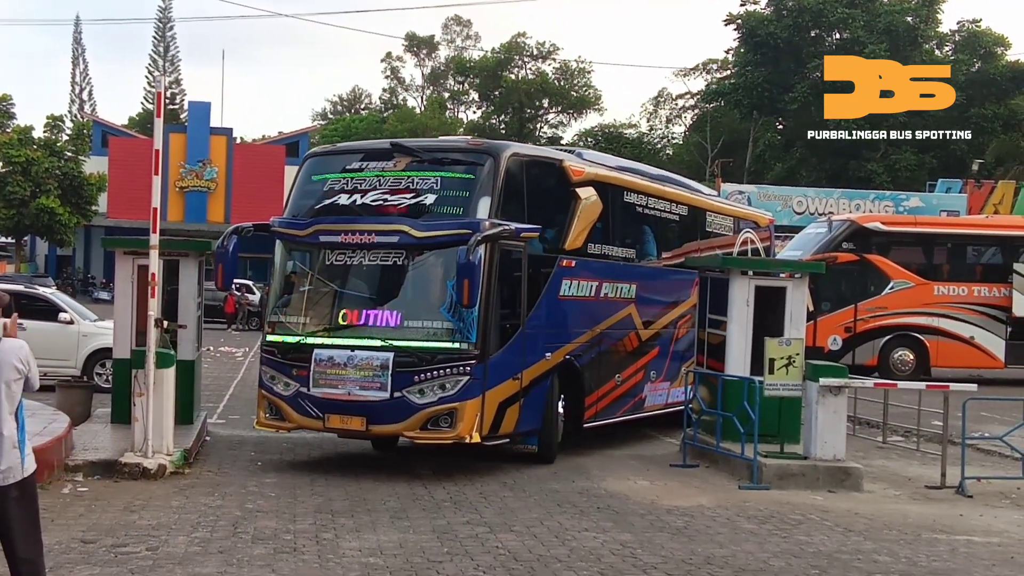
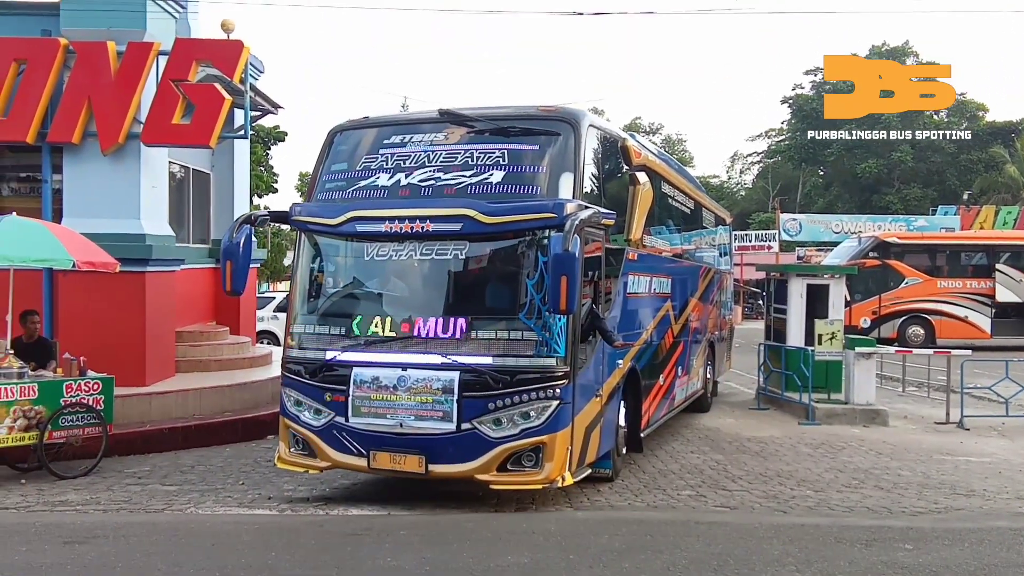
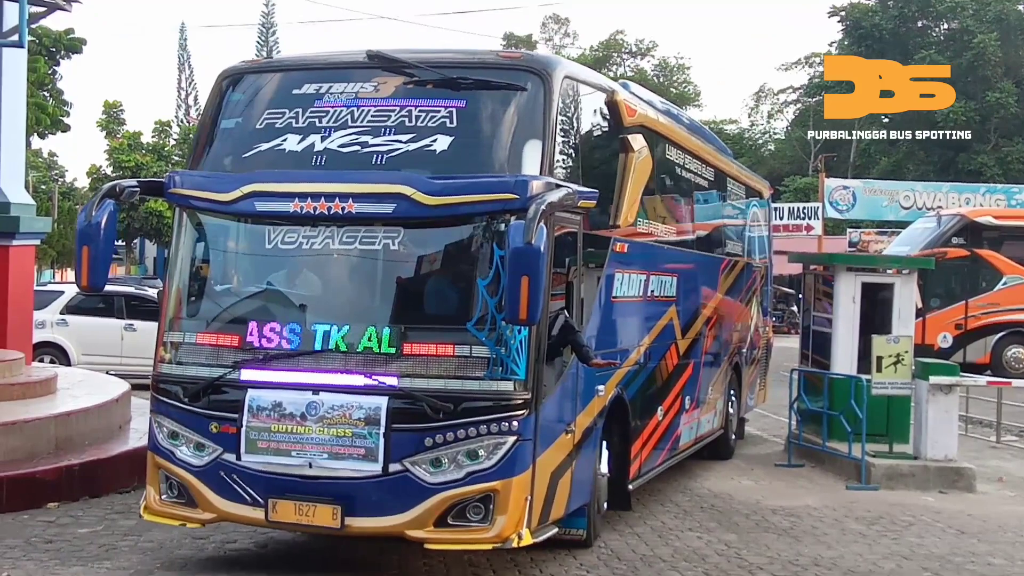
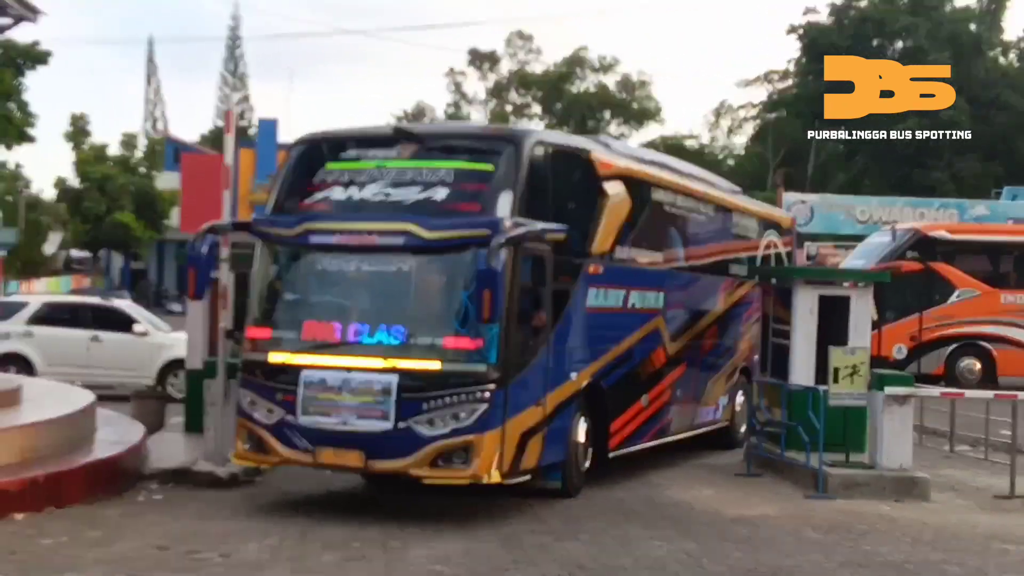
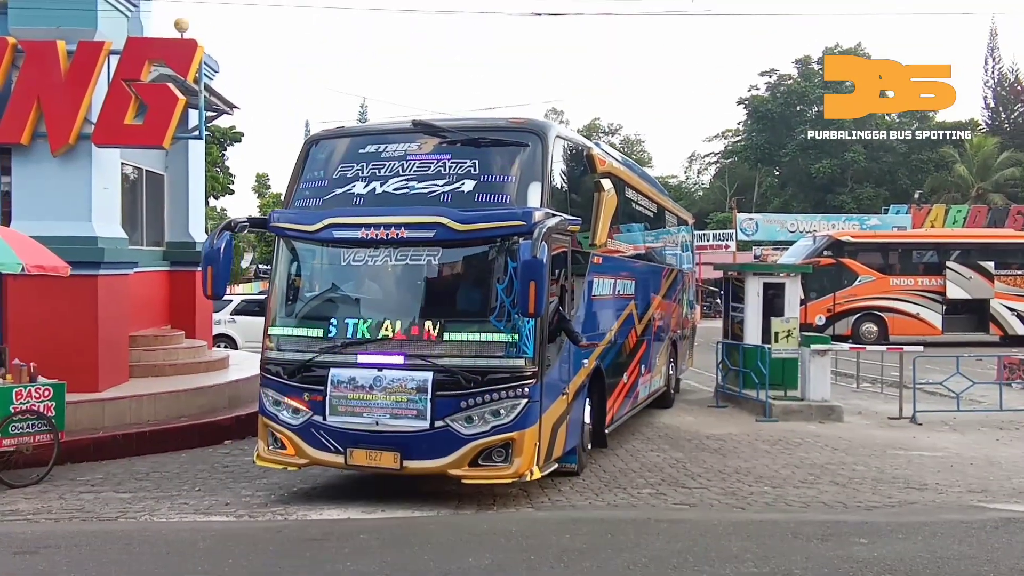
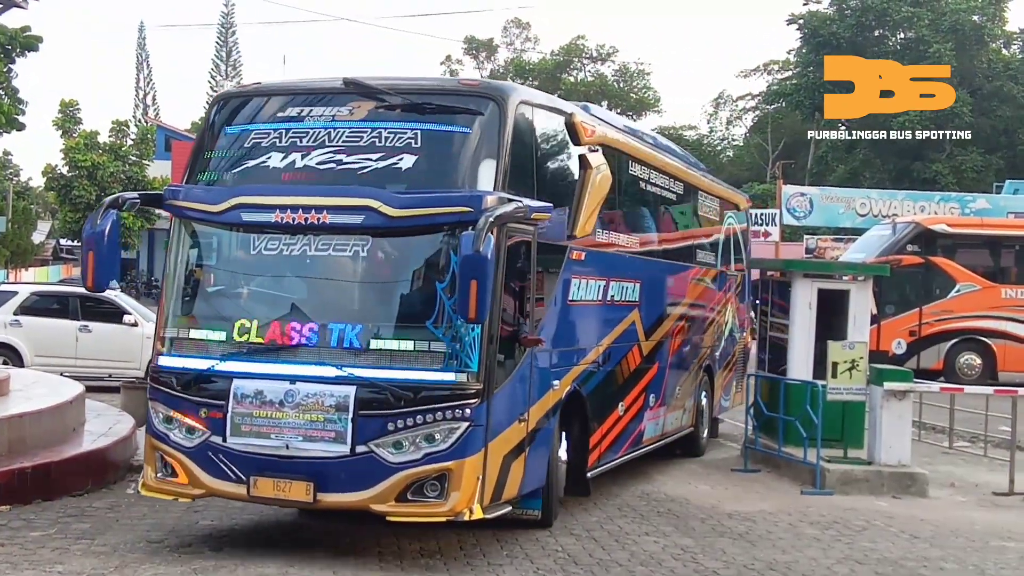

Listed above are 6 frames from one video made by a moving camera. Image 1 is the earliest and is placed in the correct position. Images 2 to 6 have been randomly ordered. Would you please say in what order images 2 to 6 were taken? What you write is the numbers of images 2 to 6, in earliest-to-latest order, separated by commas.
4, 6, 3, 5, 2
